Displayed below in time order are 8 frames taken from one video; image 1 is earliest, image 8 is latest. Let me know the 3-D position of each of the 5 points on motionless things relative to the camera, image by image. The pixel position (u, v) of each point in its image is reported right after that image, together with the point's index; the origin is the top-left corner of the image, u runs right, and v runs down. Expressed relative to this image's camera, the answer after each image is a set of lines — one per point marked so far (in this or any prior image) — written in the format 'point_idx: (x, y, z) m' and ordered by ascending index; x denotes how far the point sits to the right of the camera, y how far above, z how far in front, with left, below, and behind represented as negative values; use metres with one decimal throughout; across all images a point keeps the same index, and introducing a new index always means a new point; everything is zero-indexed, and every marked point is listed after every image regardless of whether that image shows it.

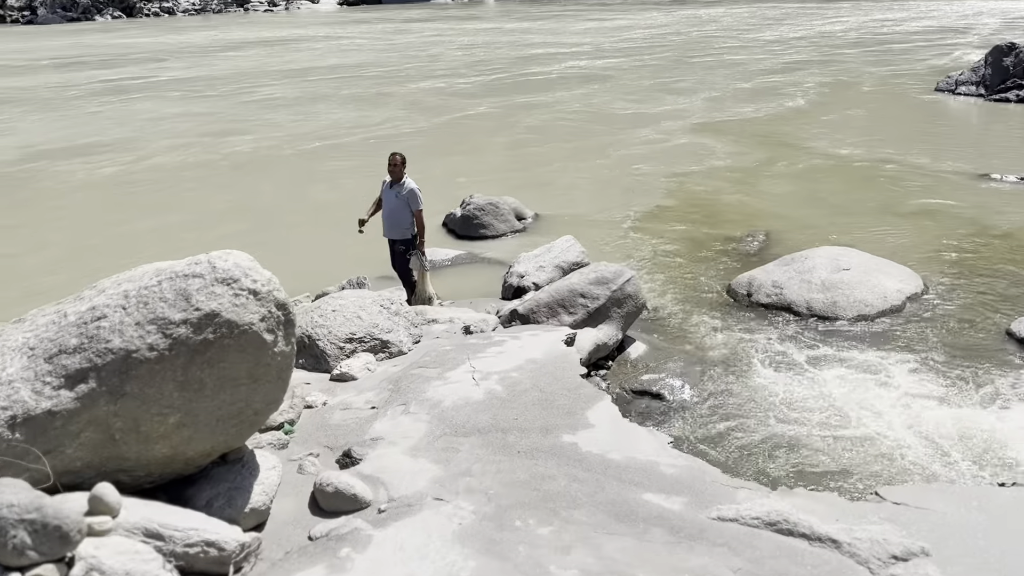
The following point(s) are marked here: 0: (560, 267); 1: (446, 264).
0: (+0.5, +0.2, +9.0) m
1: (-0.8, +0.3, +10.4) m
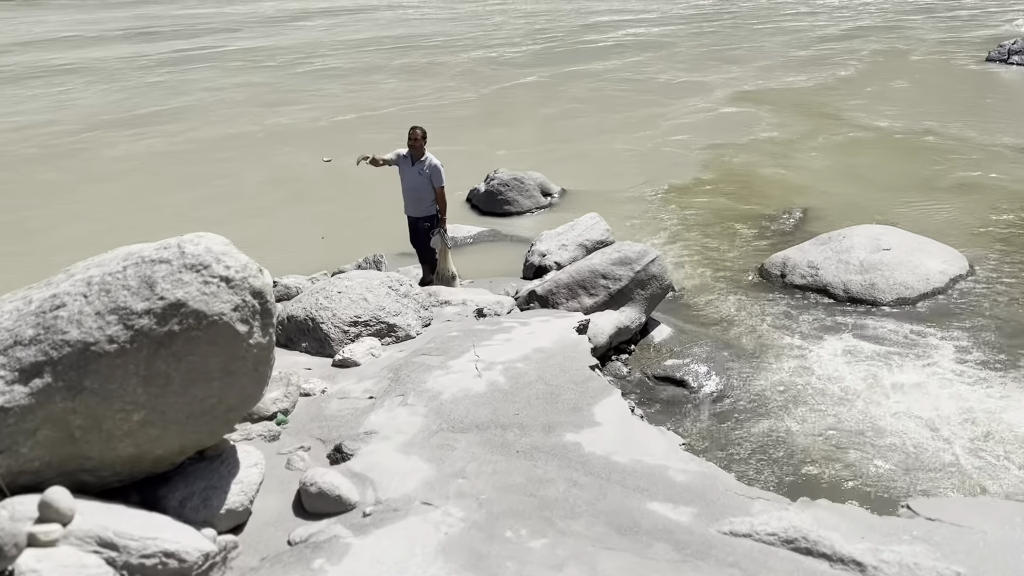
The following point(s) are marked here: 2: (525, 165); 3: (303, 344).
0: (+0.7, +0.4, +8.7) m
1: (-0.5, +0.6, +10.2) m
2: (+0.4, +1.9, +12.7) m
3: (-1.4, -0.4, +5.6) m
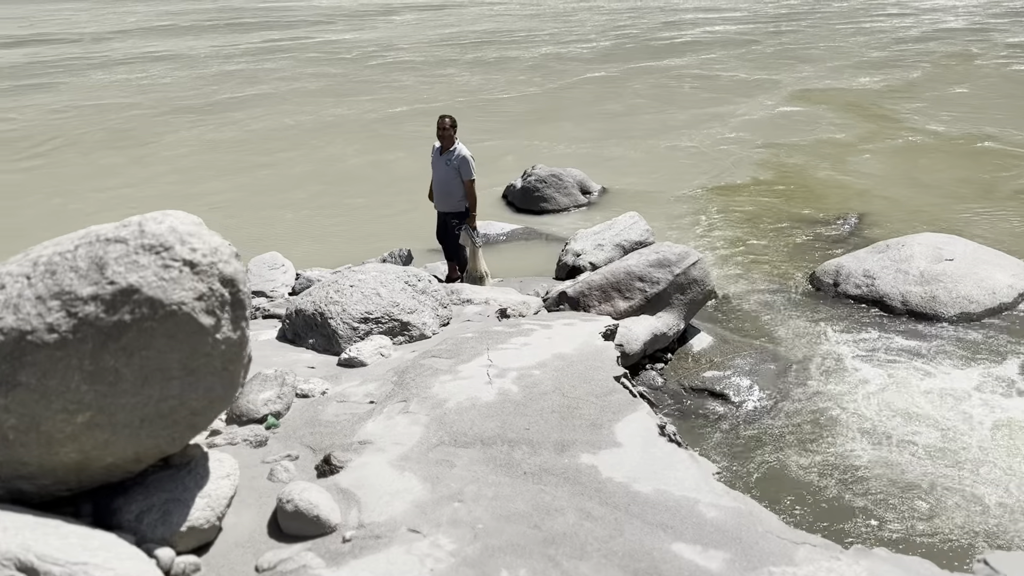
0: (+1.1, +0.4, +8.2) m
1: (-0.1, +0.6, +9.7) m
2: (+1.0, +1.8, +12.3) m
3: (-1.2, -0.3, +5.2) m
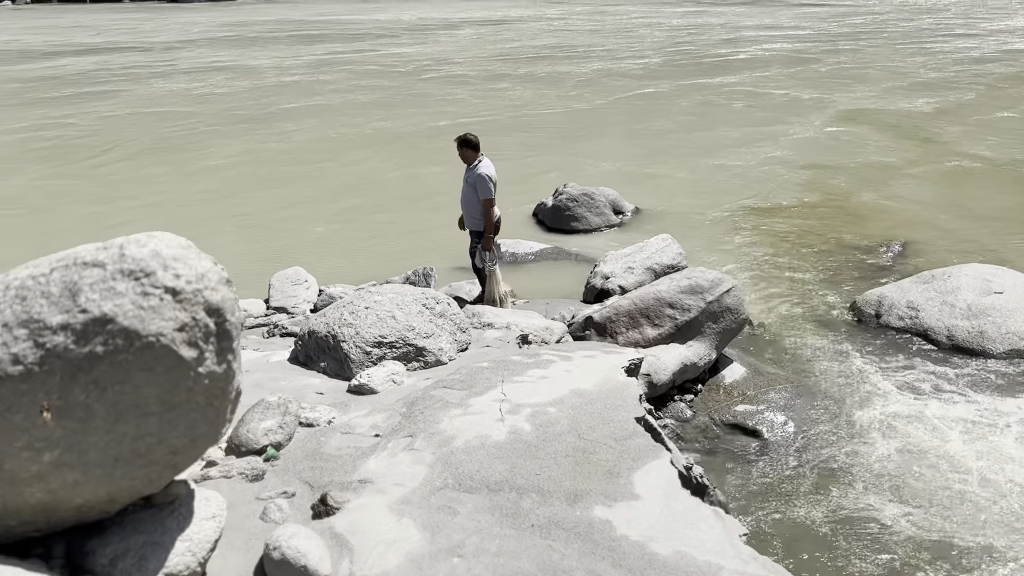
0: (+1.3, +0.2, +7.9) m
1: (+0.2, +0.3, +9.5) m
2: (+1.5, +1.5, +12.0) m
3: (-1.1, -0.4, +5.0) m
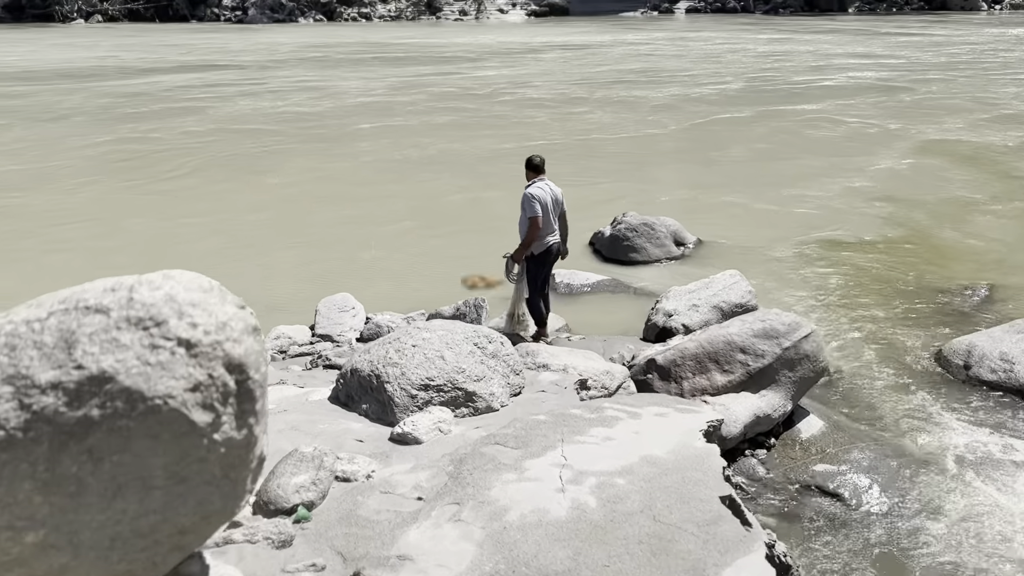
0: (+1.8, -0.2, +7.4) m
1: (+0.8, 0.0, +9.0) m
2: (+2.2, +1.1, +11.5) m
3: (-0.8, -0.6, +4.6) m
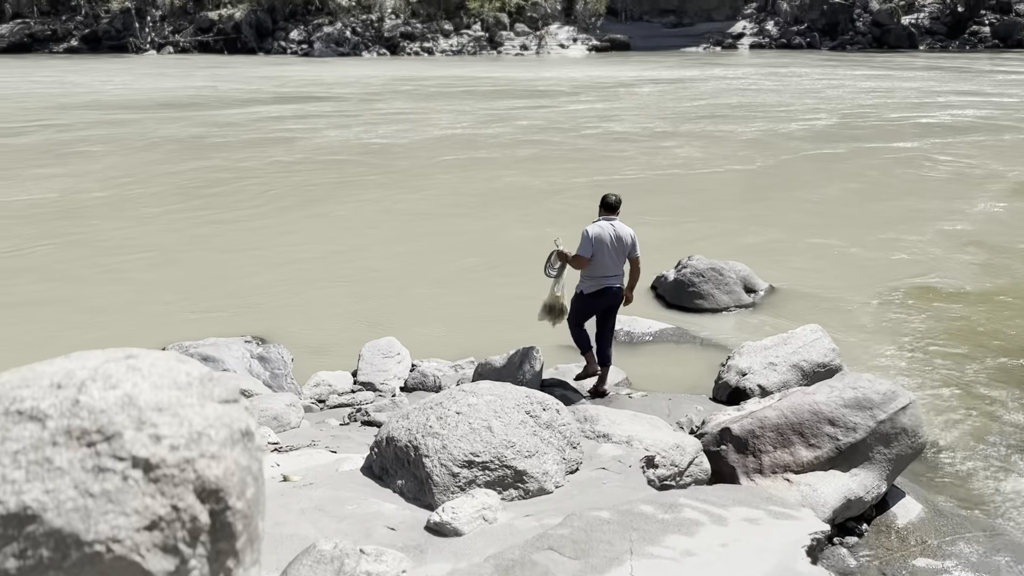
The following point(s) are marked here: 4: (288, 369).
0: (+2.3, -0.6, +6.7) m
1: (+1.4, -0.5, +8.4) m
2: (+3.0, +0.4, +10.8) m
3: (-0.5, -0.9, +4.0) m
4: (-2.0, -0.7, +7.4) m
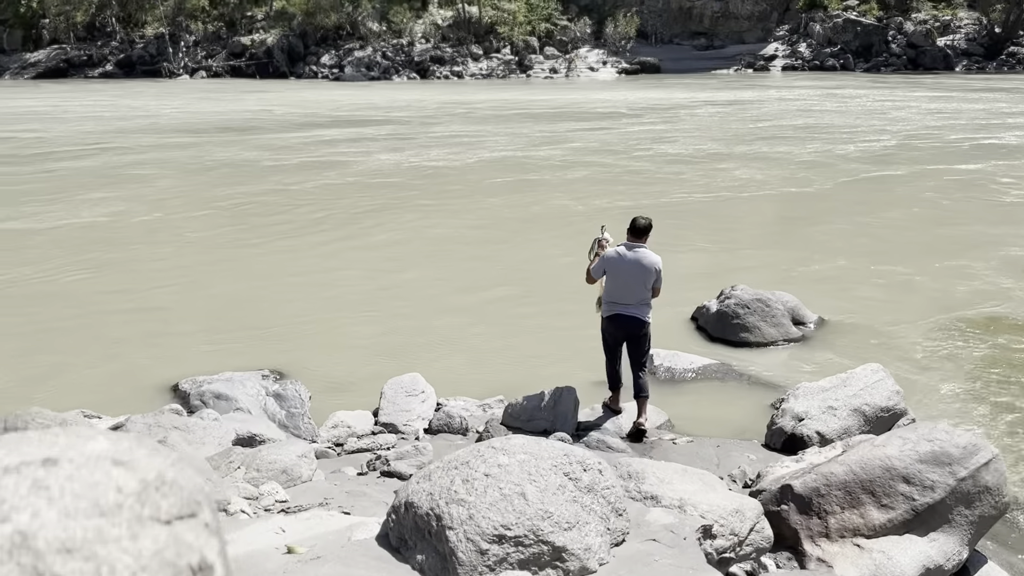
0: (+2.5, -0.9, +6.0) m
1: (+1.7, -0.8, +7.8) m
2: (+3.4, +0.1, +10.2) m
3: (-0.4, -1.1, +3.5) m
4: (-1.7, -1.0, +6.9) m
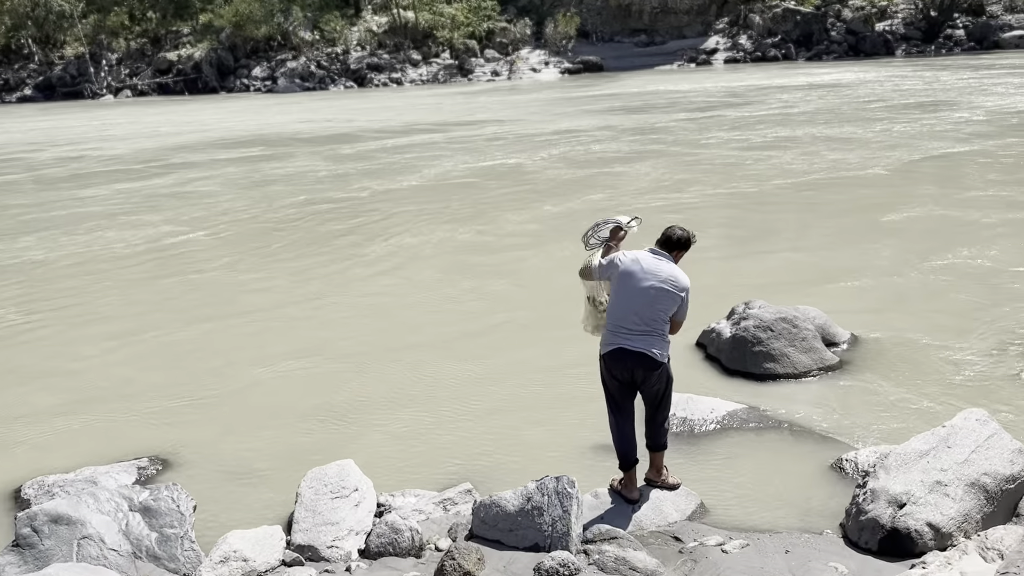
0: (+2.4, -1.0, +4.2) m
1: (+1.4, -1.0, +5.9) m
2: (+3.0, 0.0, +8.3) m
3: (-0.4, -1.4, +1.5) m
4: (-1.9, -1.4, +4.8) m
